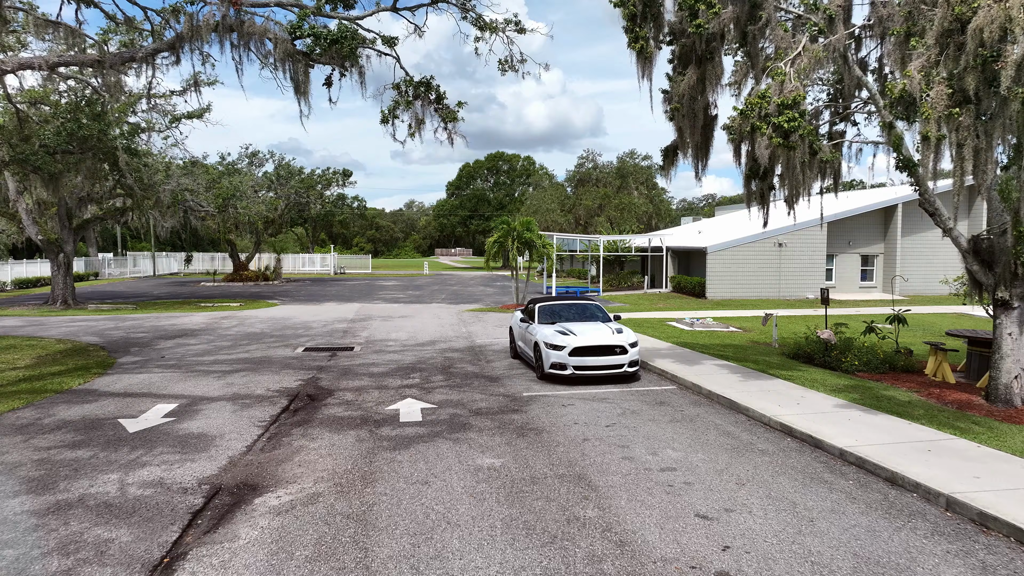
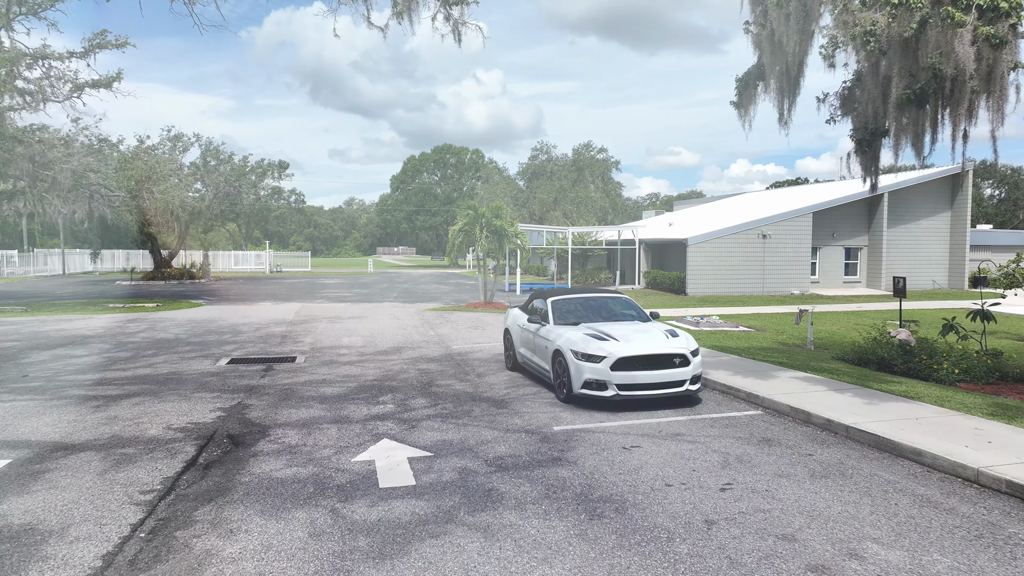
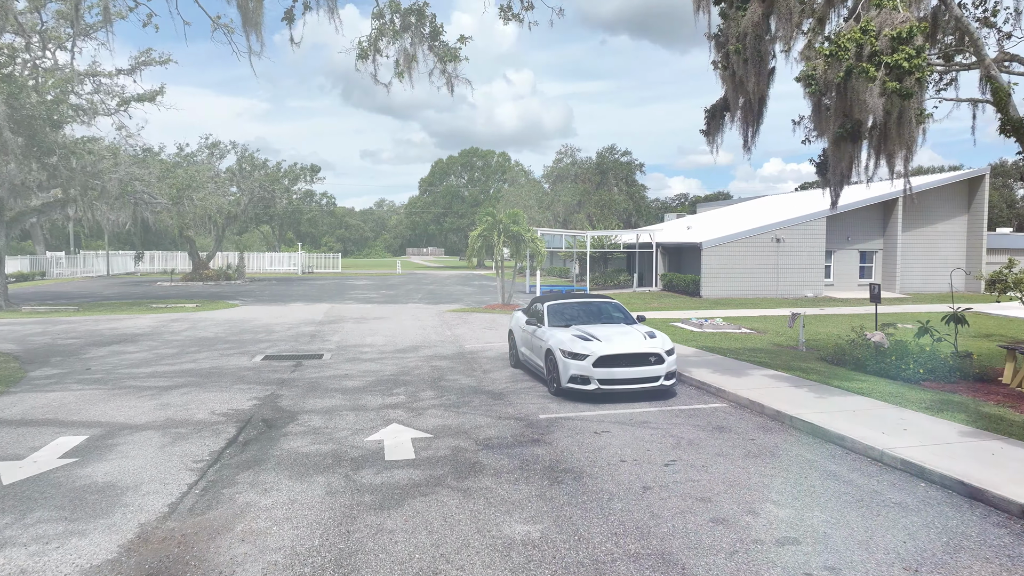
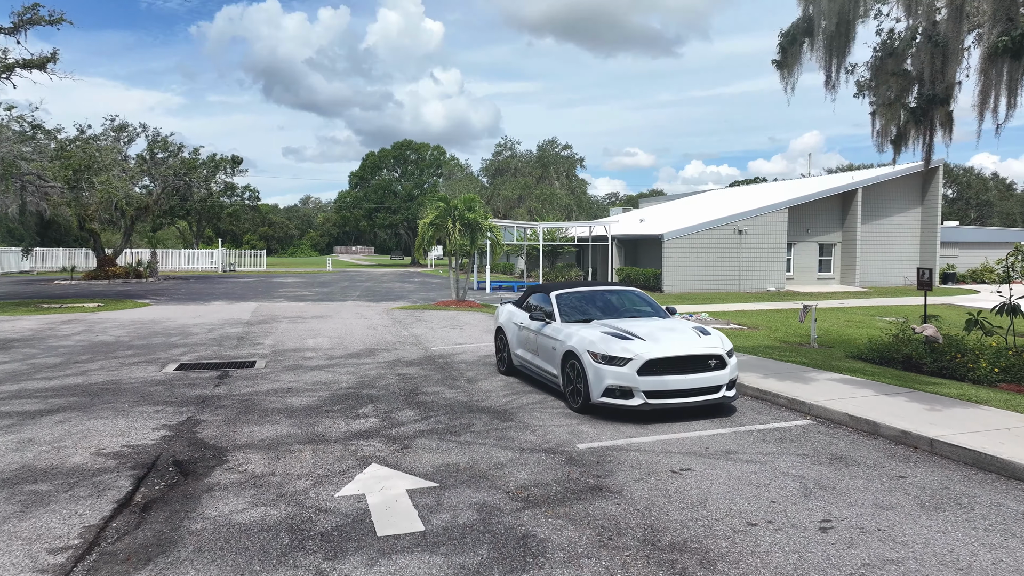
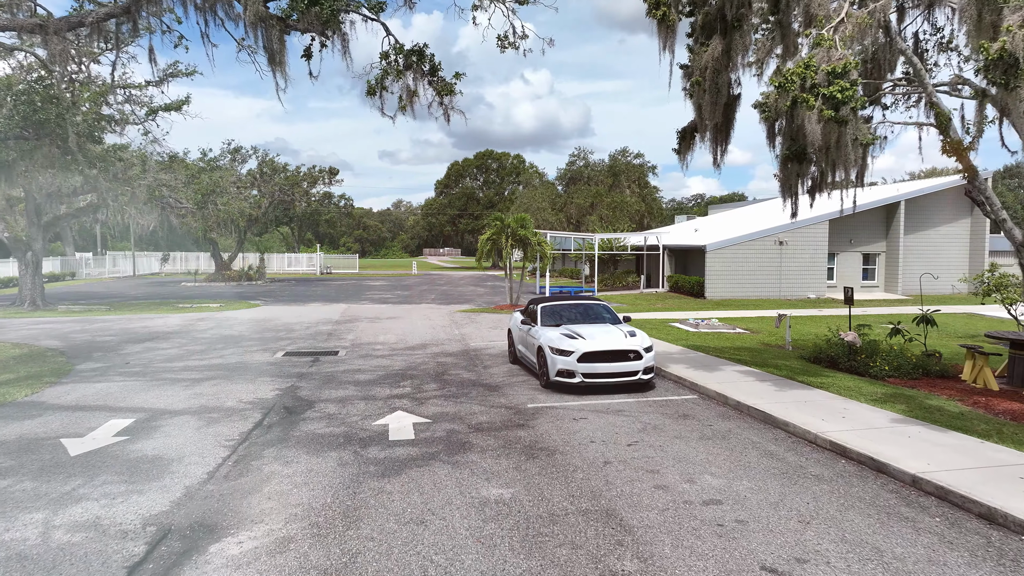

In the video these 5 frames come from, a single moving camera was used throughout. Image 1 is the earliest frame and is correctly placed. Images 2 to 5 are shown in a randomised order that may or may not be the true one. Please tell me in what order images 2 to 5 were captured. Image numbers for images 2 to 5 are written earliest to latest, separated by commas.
5, 3, 2, 4
